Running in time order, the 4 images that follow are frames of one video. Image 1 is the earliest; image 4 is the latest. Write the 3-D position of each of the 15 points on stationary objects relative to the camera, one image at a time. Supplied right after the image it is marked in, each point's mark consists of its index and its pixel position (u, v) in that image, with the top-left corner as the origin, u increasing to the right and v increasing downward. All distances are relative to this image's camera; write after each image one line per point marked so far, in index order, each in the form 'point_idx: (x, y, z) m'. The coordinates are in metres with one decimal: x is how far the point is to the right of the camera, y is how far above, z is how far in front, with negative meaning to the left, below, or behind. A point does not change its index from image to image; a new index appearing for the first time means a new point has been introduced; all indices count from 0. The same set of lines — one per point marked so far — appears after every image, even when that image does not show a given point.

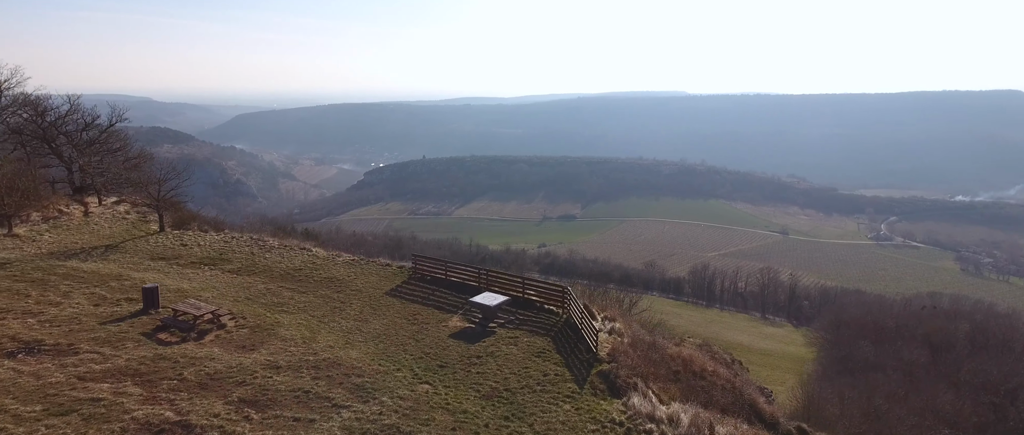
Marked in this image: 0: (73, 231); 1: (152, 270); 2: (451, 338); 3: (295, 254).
0: (-14.9, -0.4, +19.0) m
1: (-9.6, -1.4, +14.8) m
2: (-1.3, -2.4, +11.4) m
3: (-6.6, -1.1, +16.7) m
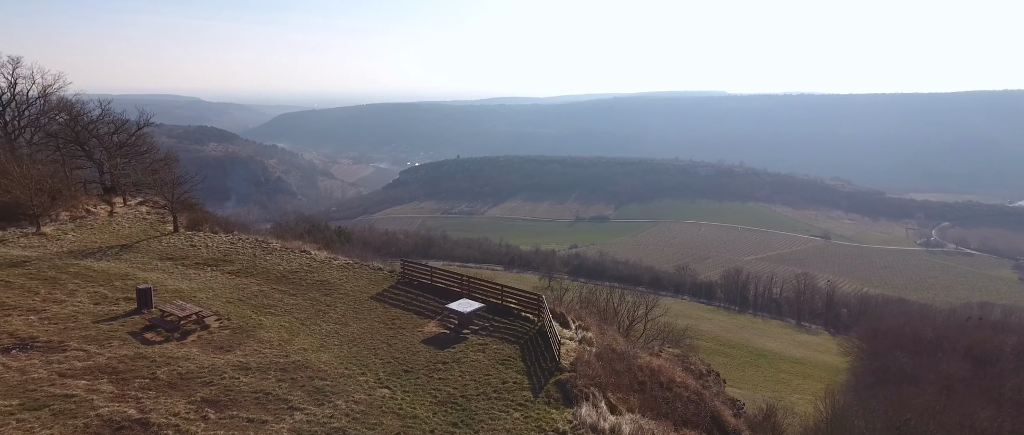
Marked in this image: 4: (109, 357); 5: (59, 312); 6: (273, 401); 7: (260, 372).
0: (-15.0, -0.5, +20.2) m
1: (-9.9, -1.5, +15.6) m
2: (-1.9, -2.6, +11.8) m
3: (-6.8, -1.2, +17.3) m
4: (-6.9, -2.4, +9.6) m
5: (-9.4, -2.0, +11.6) m
6: (-3.7, -2.9, +8.7) m
7: (-4.4, -2.7, +9.7) m
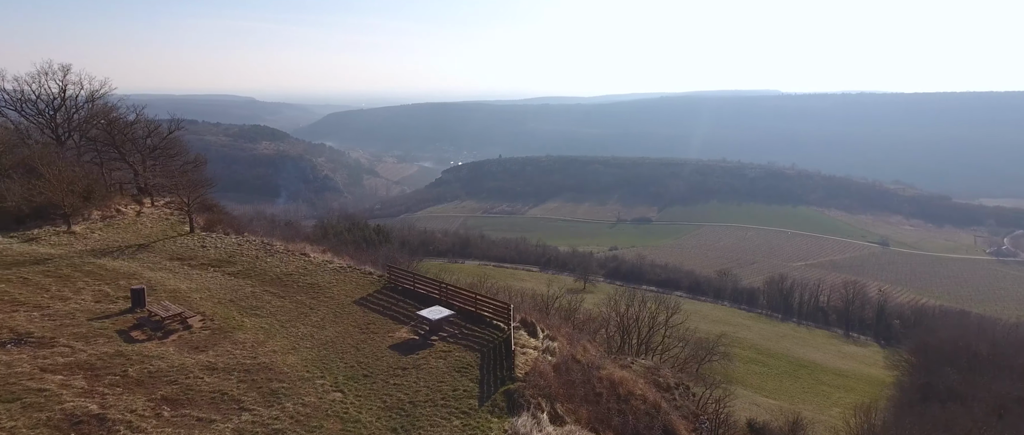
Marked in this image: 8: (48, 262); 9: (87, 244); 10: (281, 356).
0: (-15.1, -0.5, +21.6) m
1: (-10.4, -1.5, +16.6) m
2: (-2.7, -2.8, +12.2) m
3: (-7.1, -1.3, +18.1) m
4: (-7.8, -2.5, +10.4) m
5: (-10.2, -2.0, +12.6) m
6: (-4.7, -3.1, +9.2) m
7: (-5.3, -2.8, +10.3) m
8: (-13.7, -1.3, +16.6) m
9: (-14.8, -0.9, +19.4) m
10: (-4.7, -2.8, +11.3) m
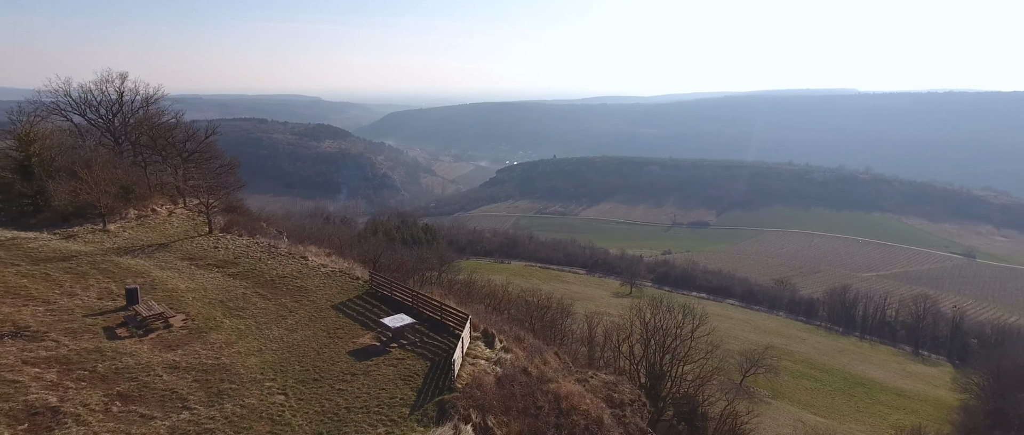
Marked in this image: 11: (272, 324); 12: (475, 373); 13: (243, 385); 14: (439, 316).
0: (-15.1, -0.5, +23.3) m
1: (-10.9, -1.6, +17.9) m
2: (-3.7, -3.1, +12.7) m
3: (-7.5, -1.5, +19.0) m
4: (-9.0, -2.7, +11.5) m
5: (-11.1, -2.1, +13.9) m
6: (-6.1, -3.3, +10.0) m
7: (-6.5, -3.0, +11.1) m
8: (-14.2, -1.3, +18.2) m
9: (-15.0, -0.9, +21.1) m
10: (-5.8, -3.0, +12.1) m
11: (-6.1, -2.7, +14.2) m
12: (-0.8, -3.3, +11.8) m
13: (-5.2, -3.3, +10.9) m
14: (-1.8, -2.5, +14.2) m
